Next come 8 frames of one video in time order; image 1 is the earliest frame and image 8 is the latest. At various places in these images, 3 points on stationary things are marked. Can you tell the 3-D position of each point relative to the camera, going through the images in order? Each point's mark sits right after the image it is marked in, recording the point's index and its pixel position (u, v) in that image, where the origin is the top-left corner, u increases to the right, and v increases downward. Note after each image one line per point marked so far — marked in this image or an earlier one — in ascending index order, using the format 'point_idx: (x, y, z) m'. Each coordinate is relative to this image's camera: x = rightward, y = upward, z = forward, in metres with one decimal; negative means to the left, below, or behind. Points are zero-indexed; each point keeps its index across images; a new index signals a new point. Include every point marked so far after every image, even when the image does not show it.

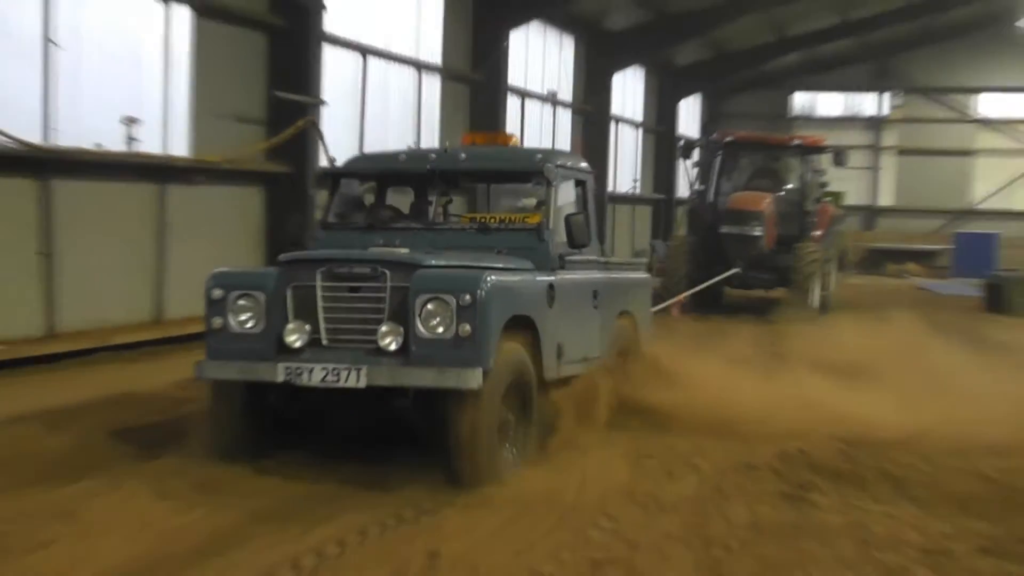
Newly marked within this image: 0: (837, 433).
0: (+2.7, -1.2, +6.8) m
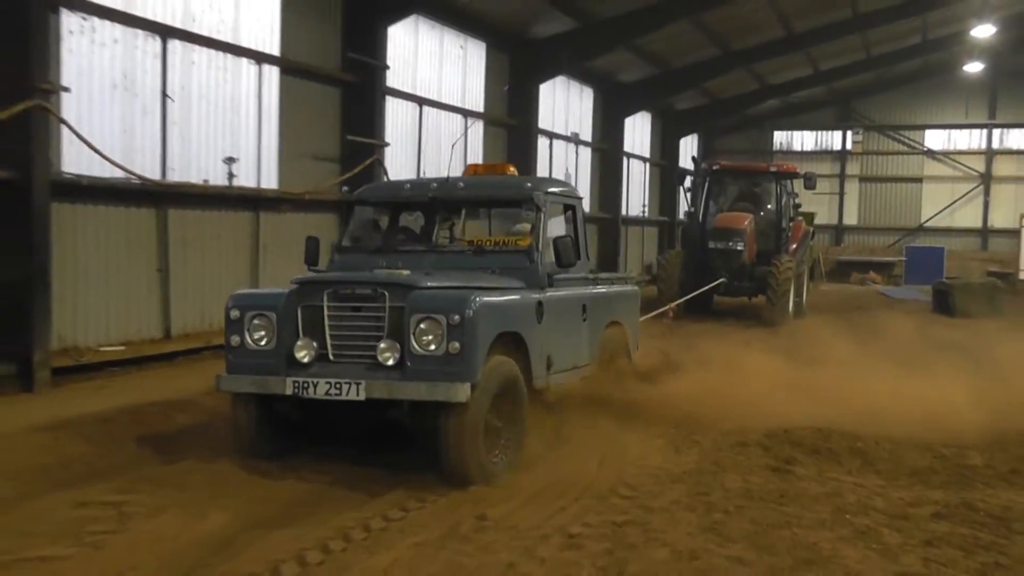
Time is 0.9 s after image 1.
0: (+2.9, -1.2, +7.8) m
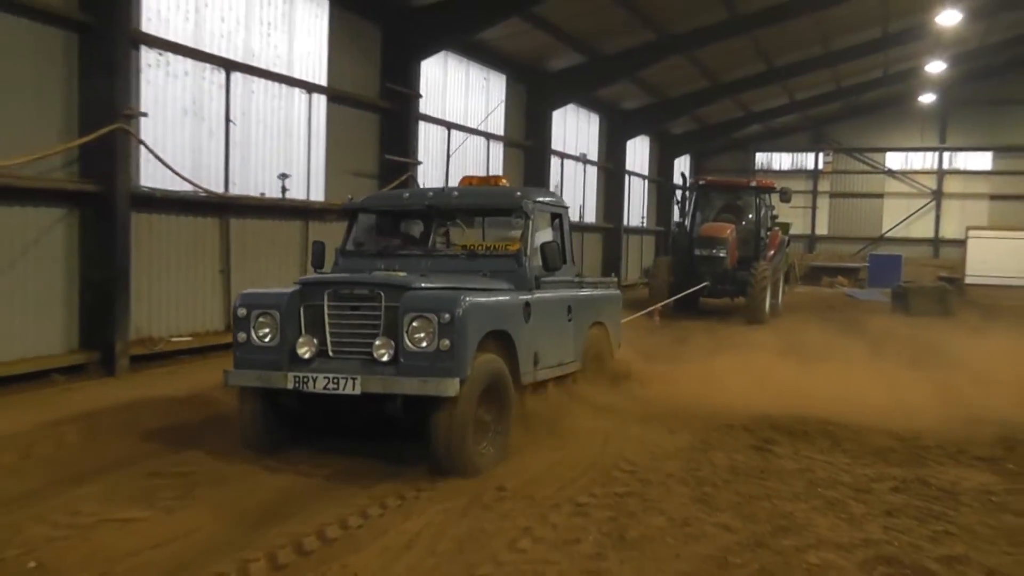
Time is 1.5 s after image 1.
0: (+3.0, -1.3, +8.7) m
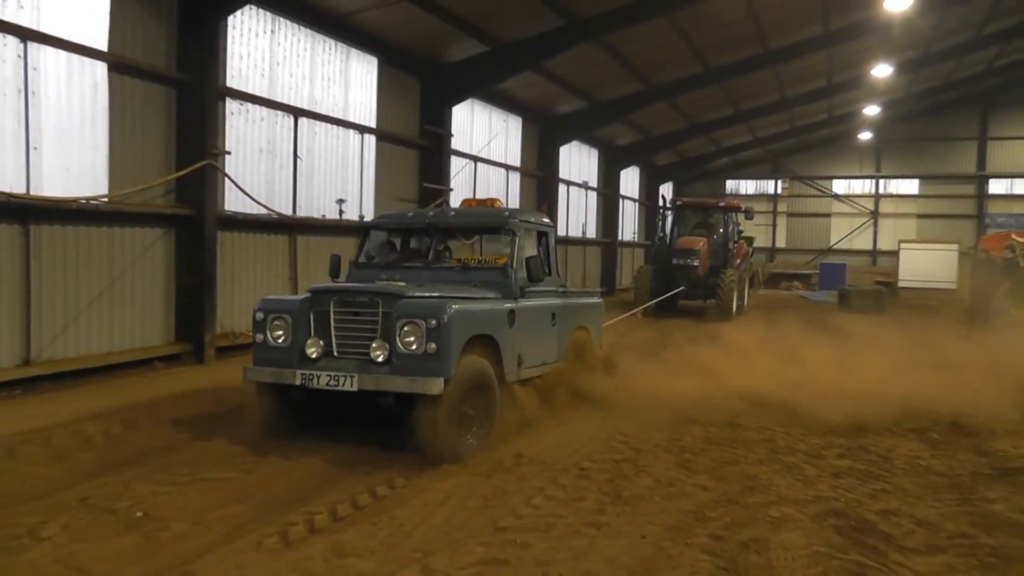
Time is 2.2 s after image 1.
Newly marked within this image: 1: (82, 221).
0: (+3.1, -1.3, +10.3) m
1: (-4.6, +0.7, +9.0) m
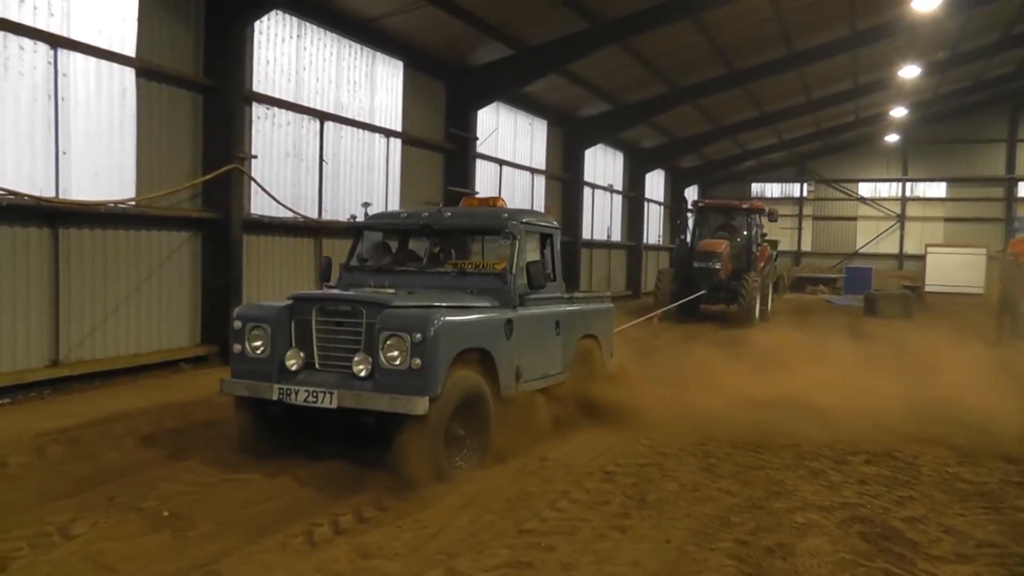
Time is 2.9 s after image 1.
0: (+3.4, -1.3, +10.2) m
1: (-4.3, +0.7, +9.1) m
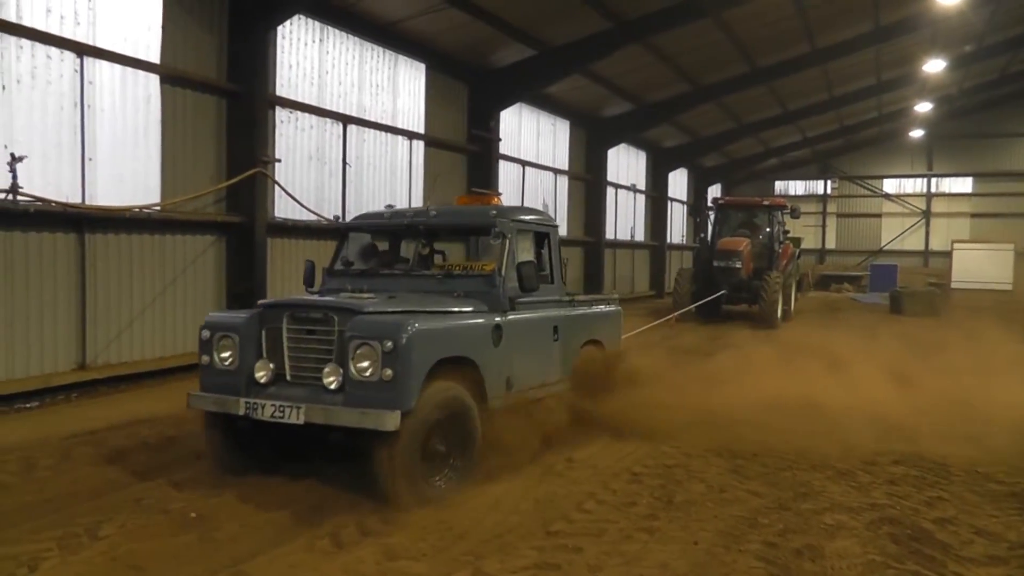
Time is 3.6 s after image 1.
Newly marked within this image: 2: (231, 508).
0: (+3.6, -1.3, +10.2) m
1: (-4.1, +0.6, +9.2) m
2: (-2.0, -1.6, +6.2) m
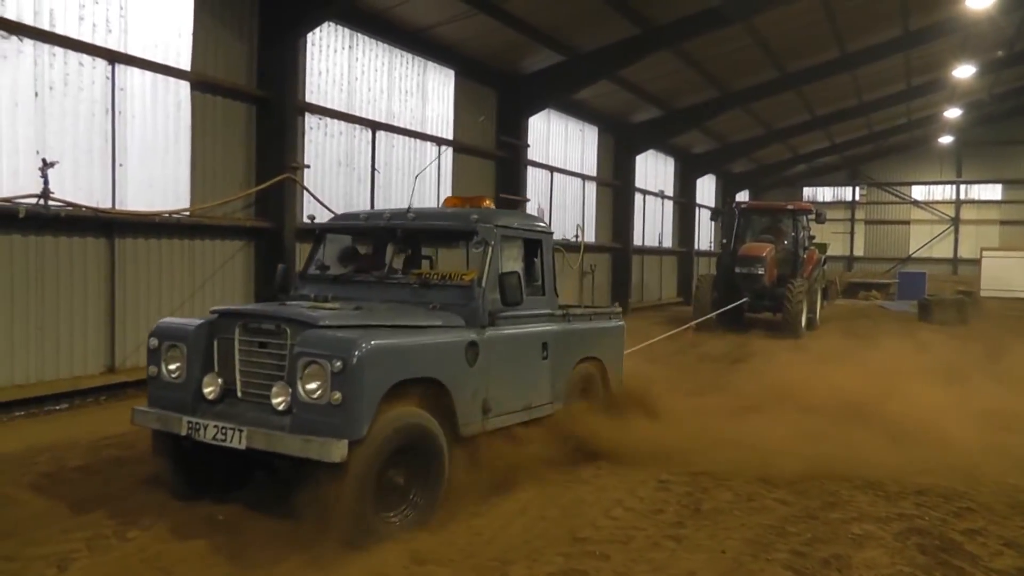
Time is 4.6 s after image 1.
0: (+3.9, -1.4, +10.1) m
1: (-3.8, +0.6, +9.2) m
2: (-1.8, -1.7, +6.2) m
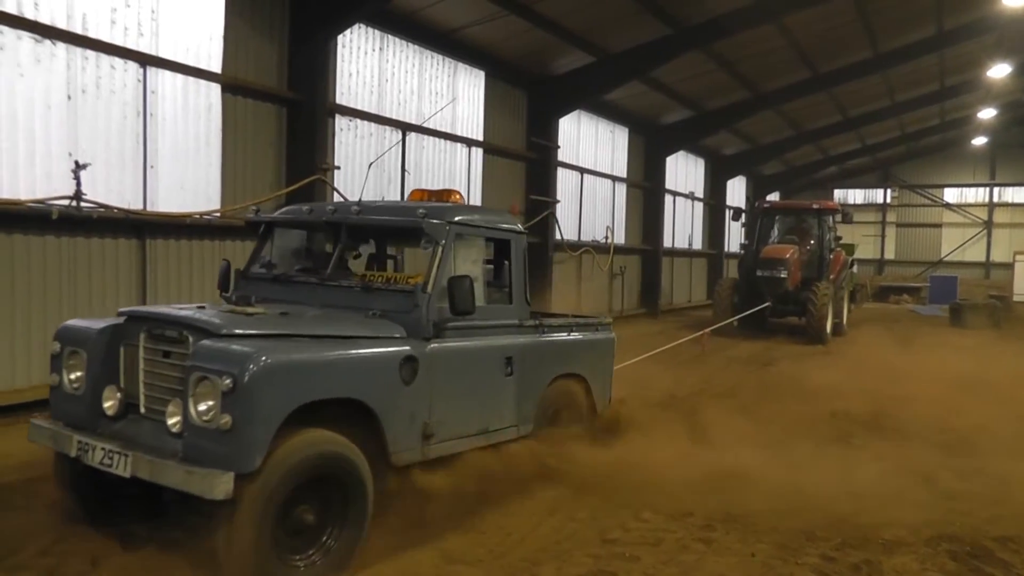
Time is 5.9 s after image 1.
0: (+4.2, -1.4, +10.1) m
1: (-3.5, +0.6, +9.2) m
2: (-1.5, -1.7, +6.2) m
